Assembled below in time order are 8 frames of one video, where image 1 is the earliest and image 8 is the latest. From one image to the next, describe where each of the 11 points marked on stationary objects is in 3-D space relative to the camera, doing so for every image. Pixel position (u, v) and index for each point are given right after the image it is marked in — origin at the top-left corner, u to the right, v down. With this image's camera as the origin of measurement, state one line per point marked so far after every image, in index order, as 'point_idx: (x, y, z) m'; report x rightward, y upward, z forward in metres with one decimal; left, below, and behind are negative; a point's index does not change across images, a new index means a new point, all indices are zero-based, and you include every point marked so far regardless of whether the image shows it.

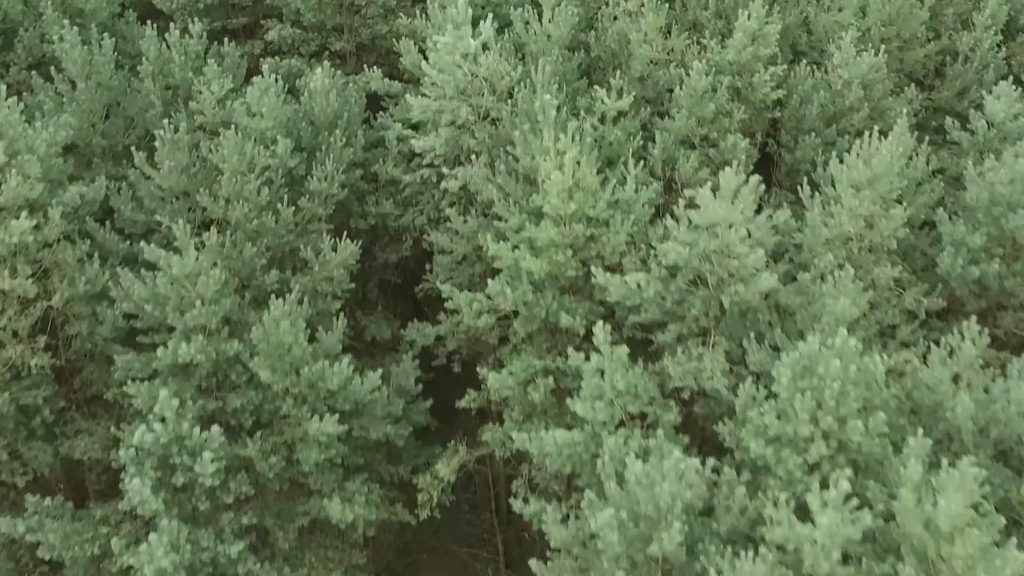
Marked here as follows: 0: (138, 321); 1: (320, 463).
0: (-3.1, -0.3, +10.9) m
1: (-1.6, -1.4, +10.7) m
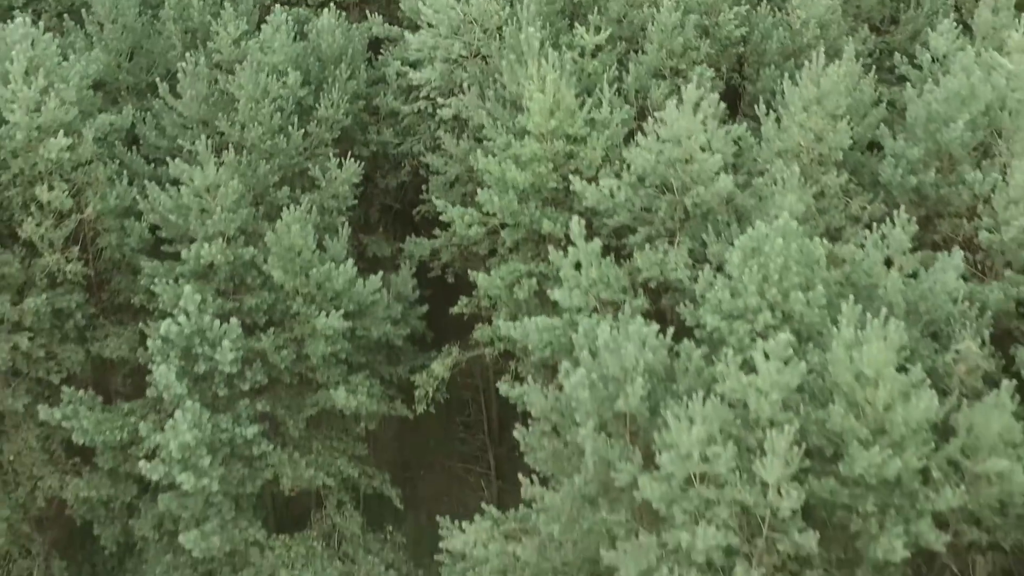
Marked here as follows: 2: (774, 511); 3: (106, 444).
0: (-3.3, +0.5, +12.1) m
1: (-1.7, -0.6, +11.9) m
2: (+1.8, -1.5, +8.9) m
3: (-3.6, -1.4, +11.7) m
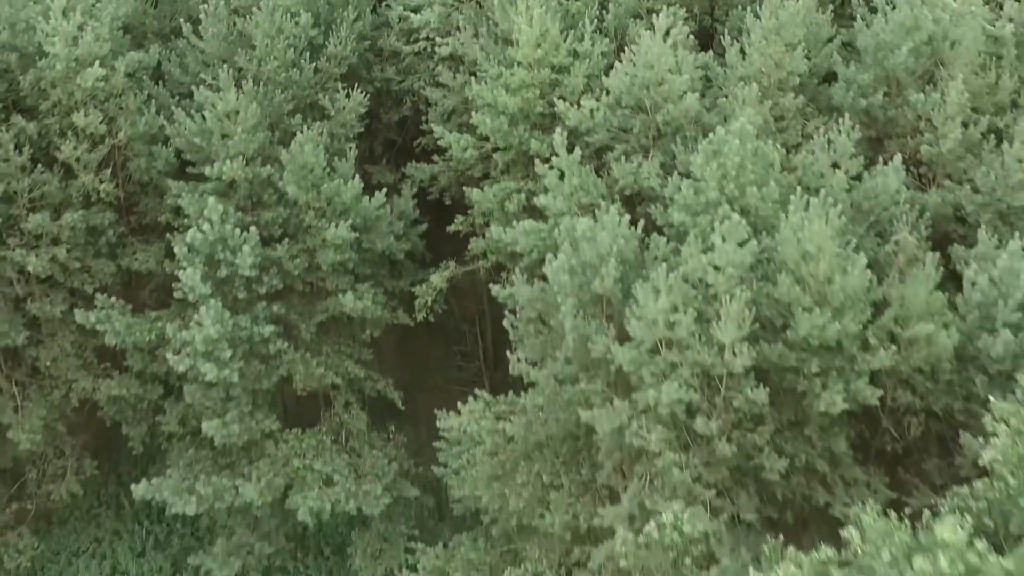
0: (-3.3, +1.3, +13.4) m
1: (-1.8, +0.2, +13.2) m
2: (+1.7, -0.7, +10.1) m
3: (-3.7, -0.6, +13.0) m
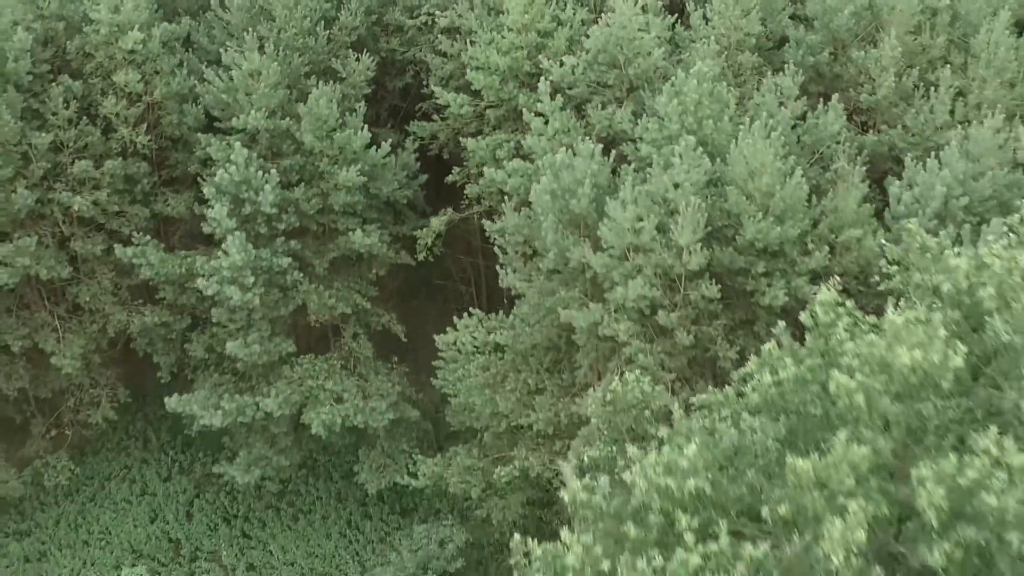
0: (-3.4, +2.0, +15.1) m
1: (-1.9, +0.9, +14.8) m
2: (+1.6, +0.1, +11.7) m
3: (-3.8, +0.1, +14.6) m
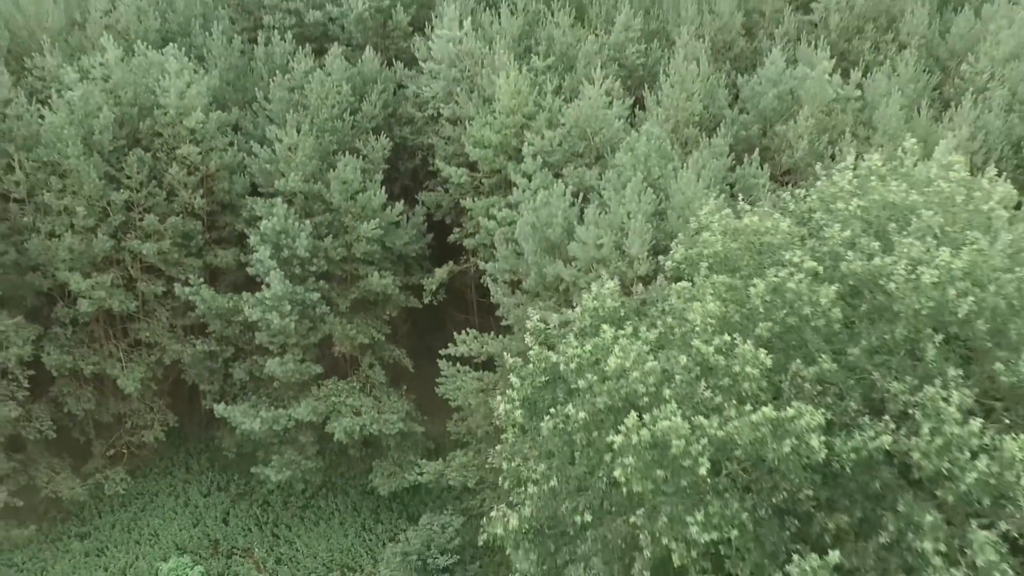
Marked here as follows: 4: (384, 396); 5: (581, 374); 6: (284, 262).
0: (-3.6, +1.5, +18.4) m
1: (-2.0, +0.4, +18.0) m
2: (+1.4, +0.1, +14.8) m
3: (-4.0, -0.3, +17.7) m
4: (-1.8, -1.5, +18.0) m
5: (+0.4, -0.6, +8.5) m
6: (-3.1, +0.4, +17.5) m
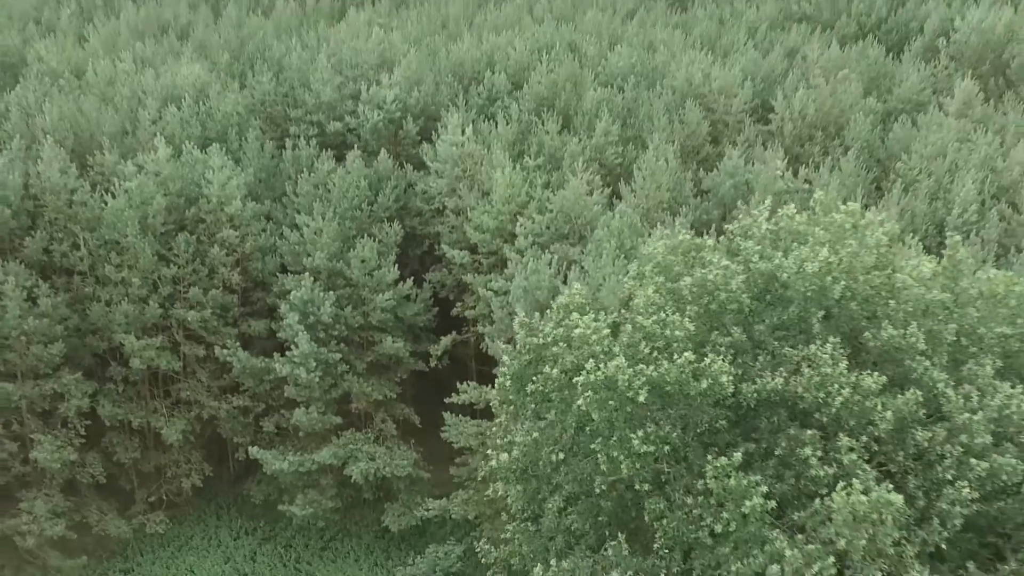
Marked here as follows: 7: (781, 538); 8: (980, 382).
0: (-3.7, +0.5, +21.2) m
1: (-2.1, -0.6, +20.7) m
2: (+1.4, -0.6, +17.5) m
3: (-4.1, -1.3, +20.3) m
4: (-1.8, -2.5, +20.5) m
5: (+0.4, -0.5, +11.1) m
6: (-3.1, -0.6, +20.2) m
7: (+1.9, -1.8, +9.4) m
8: (+3.8, -0.8, +10.6) m
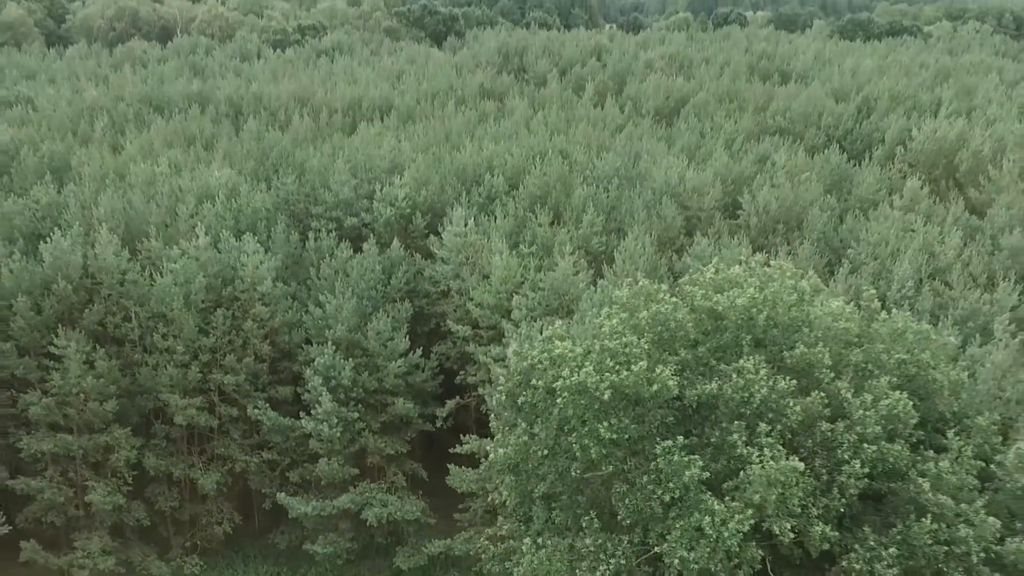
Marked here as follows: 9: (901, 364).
0: (-3.7, -0.8, +24.1) m
1: (-2.2, -1.8, +23.5) m
2: (+1.3, -1.5, +20.4) m
3: (-4.1, -2.5, +23.1) m
4: (-1.9, -3.7, +23.2) m
5: (+0.3, -0.9, +14.0) m
6: (-3.2, -1.8, +23.1) m
7: (+1.9, -2.0, +12.1) m
8: (+3.7, -1.1, +13.4) m
9: (+4.3, -0.8, +14.5) m
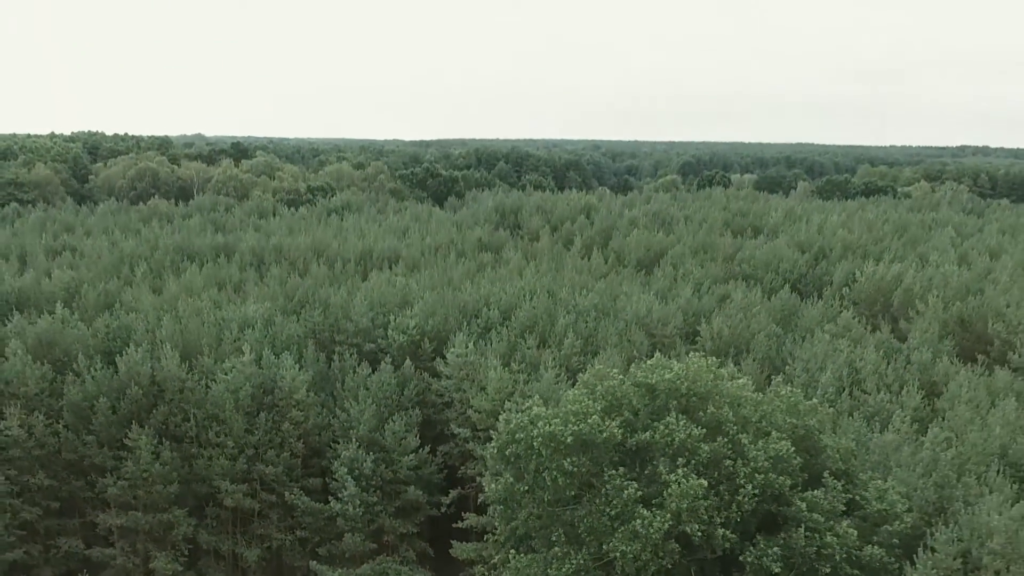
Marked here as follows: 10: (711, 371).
0: (-3.9, -3.2, +29.0) m
1: (-2.3, -4.1, +28.2) m
2: (+1.1, -3.4, +25.1) m
3: (-4.3, -4.7, +27.7) m
4: (-2.1, -5.9, +27.7) m
5: (+0.2, -2.0, +18.9) m
6: (-3.4, -4.0, +27.8) m
7: (+1.7, -2.9, +16.9) m
8: (+3.6, -2.1, +18.3) m
9: (+4.2, -2.1, +19.4) m
10: (+3.0, -1.2, +19.4) m
